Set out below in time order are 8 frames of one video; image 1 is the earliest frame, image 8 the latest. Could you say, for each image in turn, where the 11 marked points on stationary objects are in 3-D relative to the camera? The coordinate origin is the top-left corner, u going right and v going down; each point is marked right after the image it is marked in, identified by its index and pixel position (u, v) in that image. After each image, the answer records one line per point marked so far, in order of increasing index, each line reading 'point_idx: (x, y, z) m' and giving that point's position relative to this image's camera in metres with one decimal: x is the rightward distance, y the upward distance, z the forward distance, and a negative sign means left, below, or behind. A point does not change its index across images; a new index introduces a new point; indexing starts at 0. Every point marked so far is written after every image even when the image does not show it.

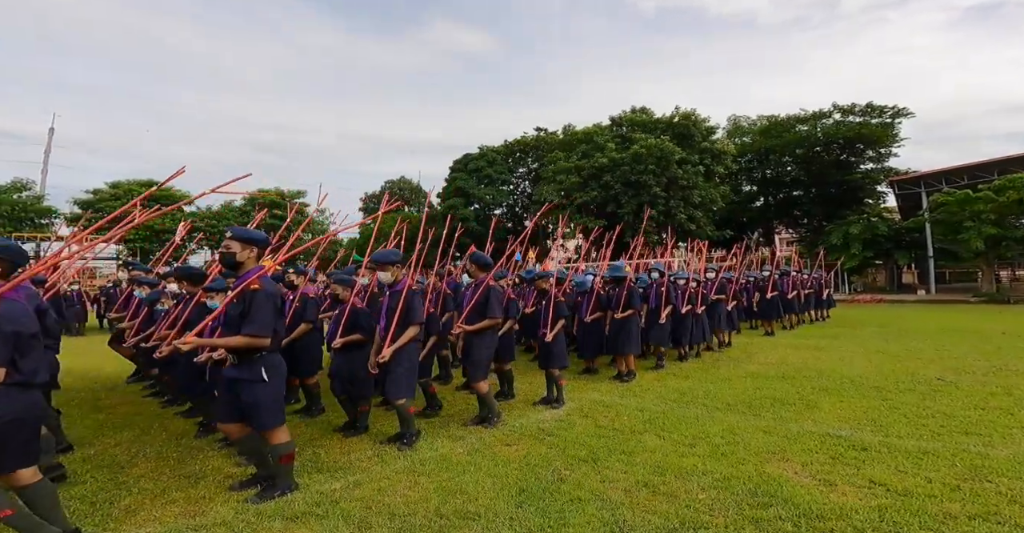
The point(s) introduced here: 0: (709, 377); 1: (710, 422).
0: (+3.0, -1.7, +7.7) m
1: (+2.0, -1.6, +5.2) m
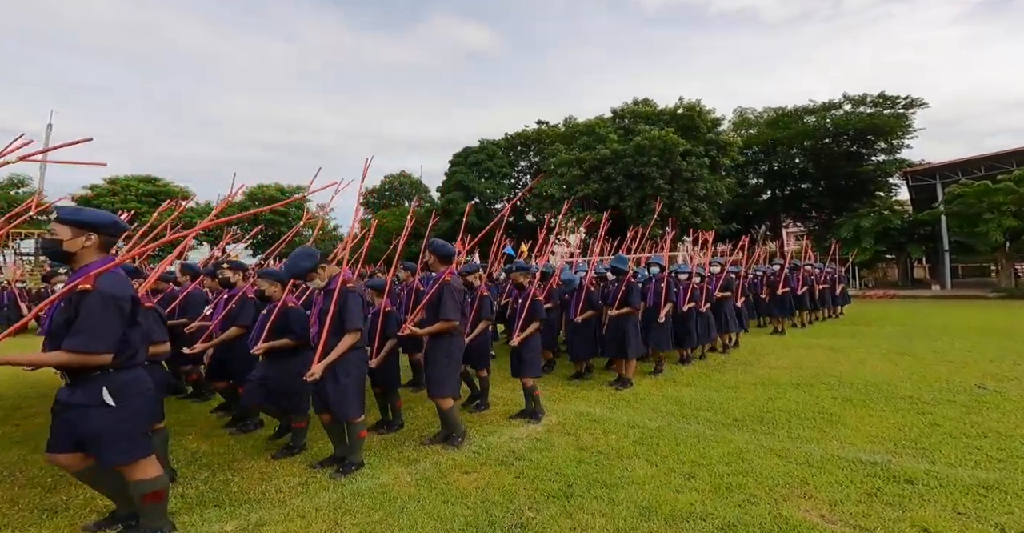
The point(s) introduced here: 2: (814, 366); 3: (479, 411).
0: (+2.7, -1.6, +6.8) m
1: (+1.7, -1.5, +4.3) m
2: (+4.6, -1.5, +7.6) m
3: (-0.4, -1.6, +5.7) m
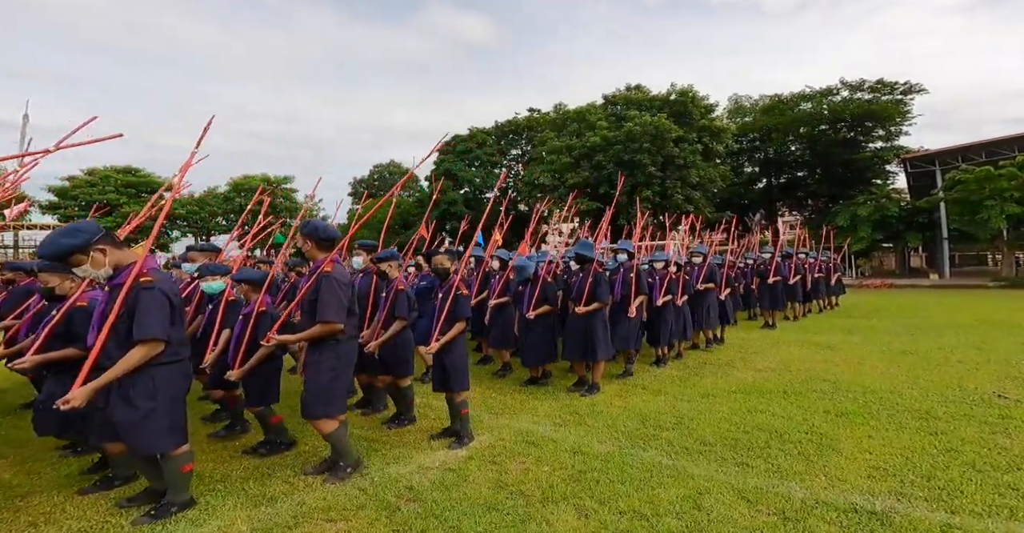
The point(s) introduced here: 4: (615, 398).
0: (+2.0, -1.4, +5.8) m
1: (+1.0, -1.4, +3.4) m
2: (+3.9, -1.3, +6.6) m
3: (-1.1, -1.5, +4.7) m
4: (+1.2, -1.5, +5.7) m
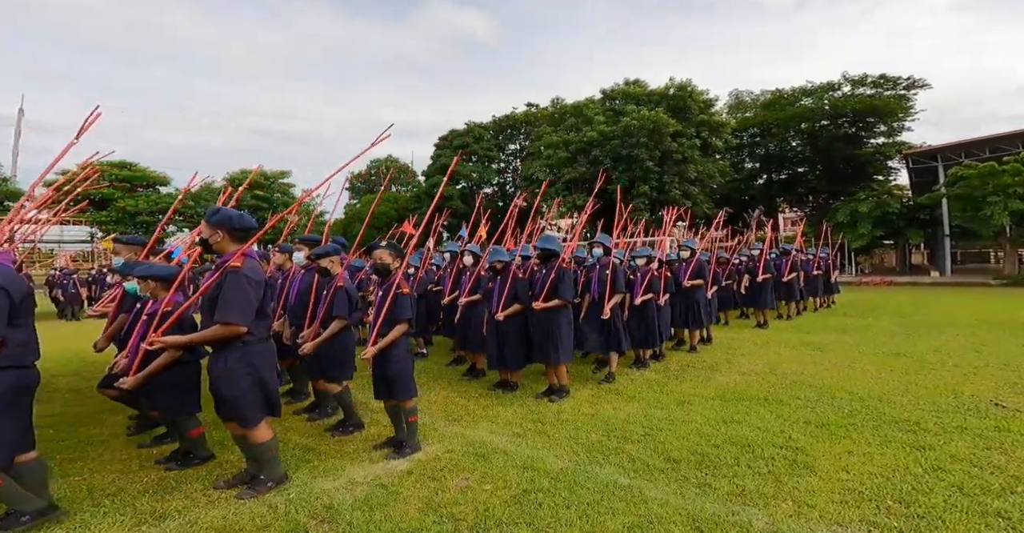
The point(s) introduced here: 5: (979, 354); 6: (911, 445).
0: (+1.6, -1.4, +5.4) m
1: (+0.6, -1.4, +3.0) m
2: (+3.5, -1.3, +6.2) m
3: (-1.4, -1.5, +4.3) m
4: (+0.8, -1.4, +5.3) m
5: (+6.4, -1.2, +6.9) m
6: (+3.0, -1.3, +3.8) m
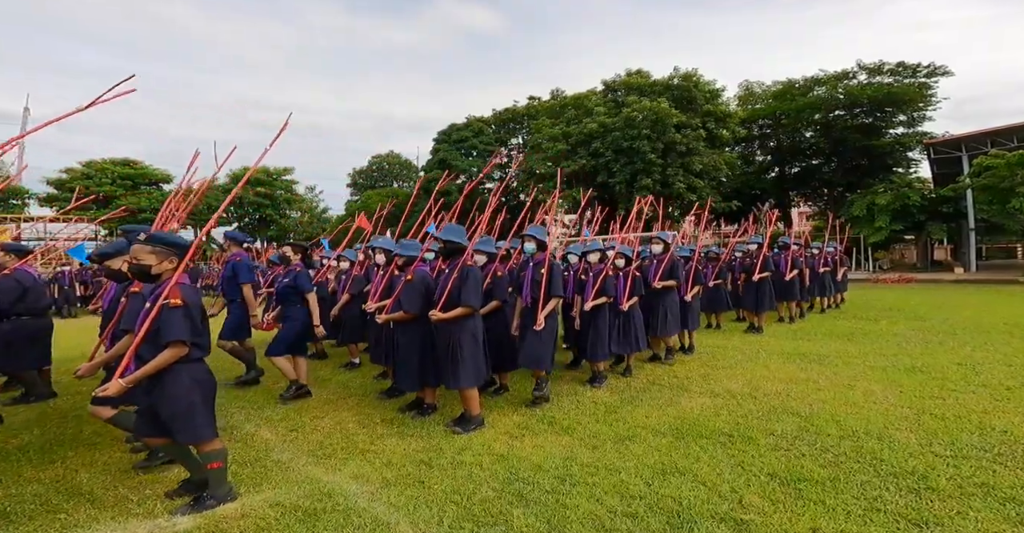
0: (+0.8, -1.4, +4.3) m
1: (-0.3, -1.4, +1.9) m
2: (+2.6, -1.3, +5.1) m
3: (-2.3, -1.5, +3.3) m
4: (-0.1, -1.4, +4.3) m
5: (+5.6, -1.2, +5.6) m
6: (+2.1, -1.3, +2.7) m
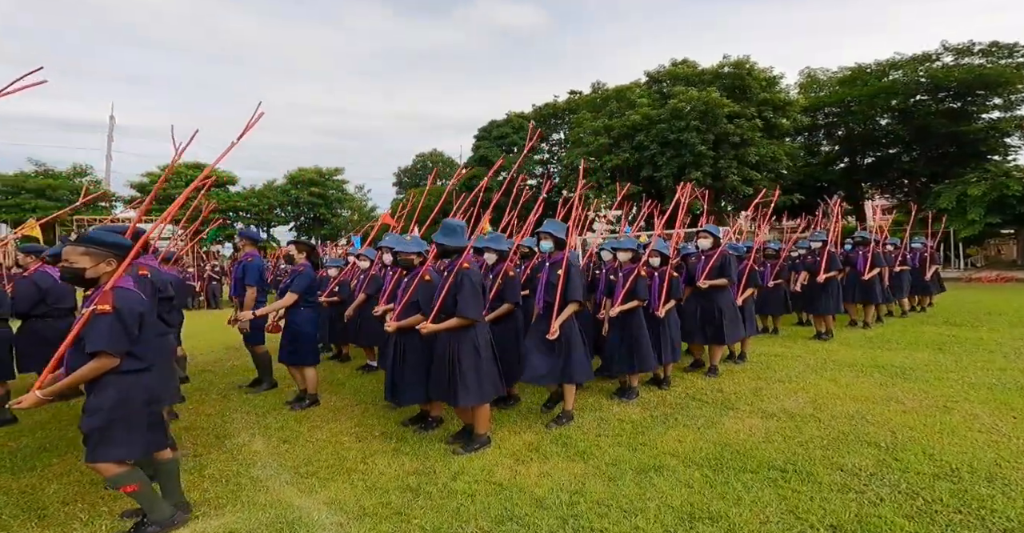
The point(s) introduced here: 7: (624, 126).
0: (+0.8, -1.3, +3.7) m
1: (-0.5, -1.4, +1.4) m
2: (+2.8, -1.3, +4.2) m
3: (-2.4, -1.4, +3.0) m
4: (0.0, -1.4, +3.7) m
5: (+5.7, -1.1, +4.5) m
6: (+2.0, -1.3, +1.9) m
7: (+4.0, +5.2, +18.4) m
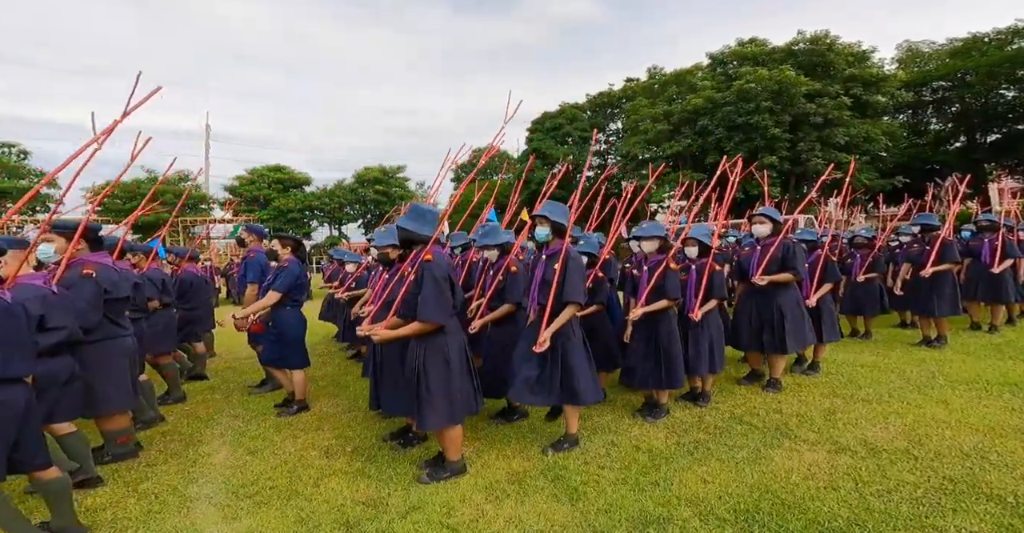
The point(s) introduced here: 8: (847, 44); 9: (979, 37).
0: (+0.7, -1.3, +2.8) m
1: (-1.0, -1.3, +0.7) m
2: (+2.6, -1.2, +3.0) m
3: (-2.6, -1.4, +2.6) m
4: (-0.2, -1.3, +3.0) m
5: (+5.6, -1.0, +2.9) m
6: (+1.6, -1.2, +0.9) m
7: (+5.9, +5.4, +16.9) m
8: (+11.9, +8.2, +17.6) m
9: (+19.0, +9.8, +20.3) m
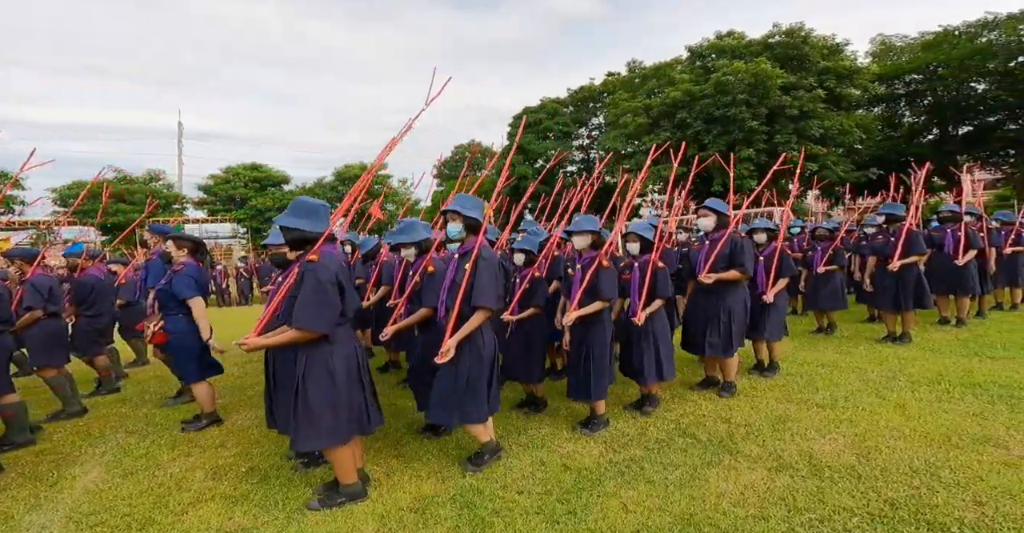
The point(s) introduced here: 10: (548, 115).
0: (+0.1, -1.2, +2.5) m
1: (-1.4, -1.3, +0.3) m
2: (+2.1, -1.1, +2.7) m
3: (-3.1, -1.4, +2.2) m
4: (-0.7, -1.3, +2.6) m
5: (+5.1, -0.9, +2.7) m
6: (+1.1, -1.2, +0.5) m
7: (+4.9, +5.5, +16.7) m
8: (+10.9, +8.4, +17.5) m
9: (+17.9, +10.1, +20.3) m
10: (+1.3, +6.1, +20.0) m
